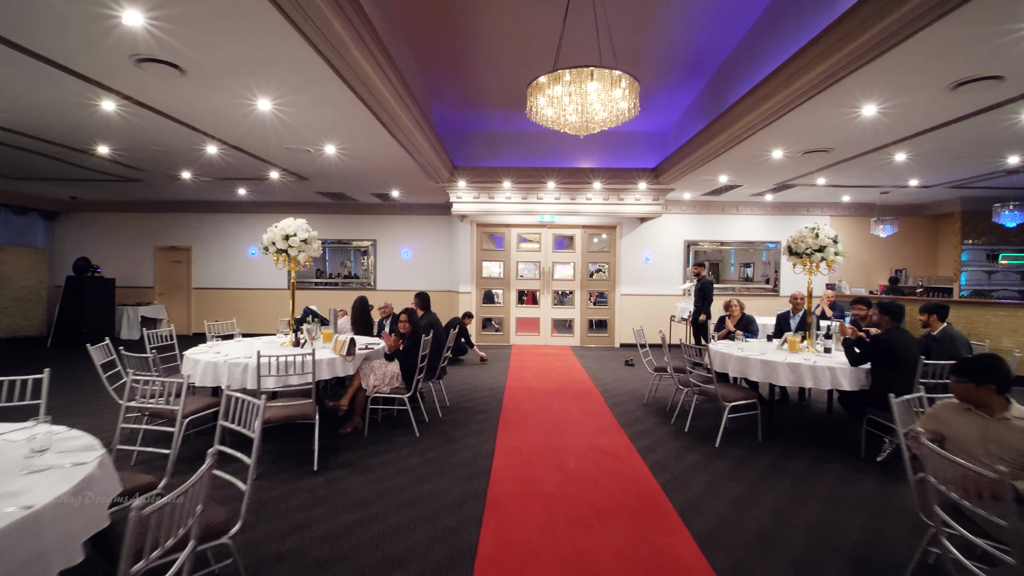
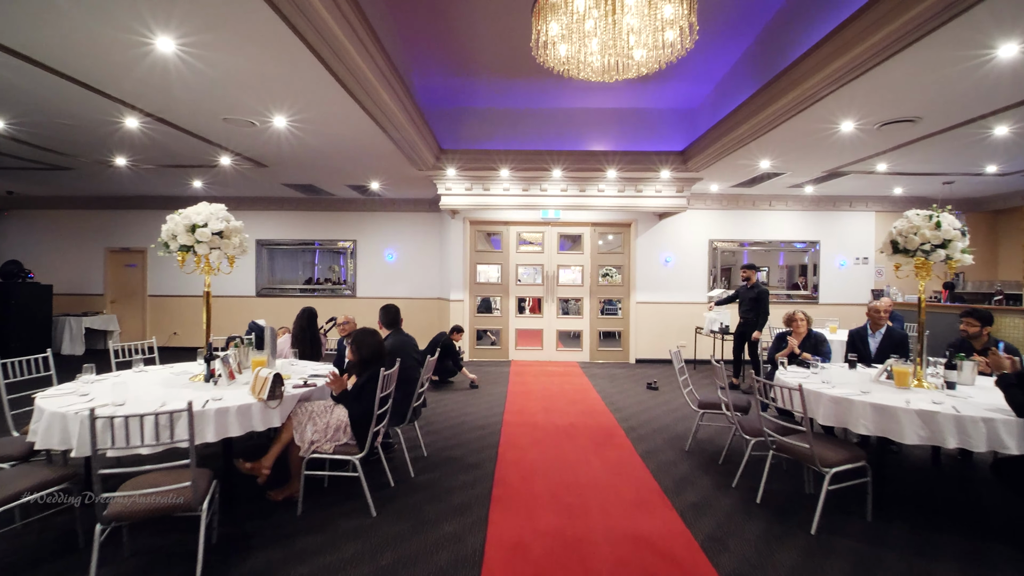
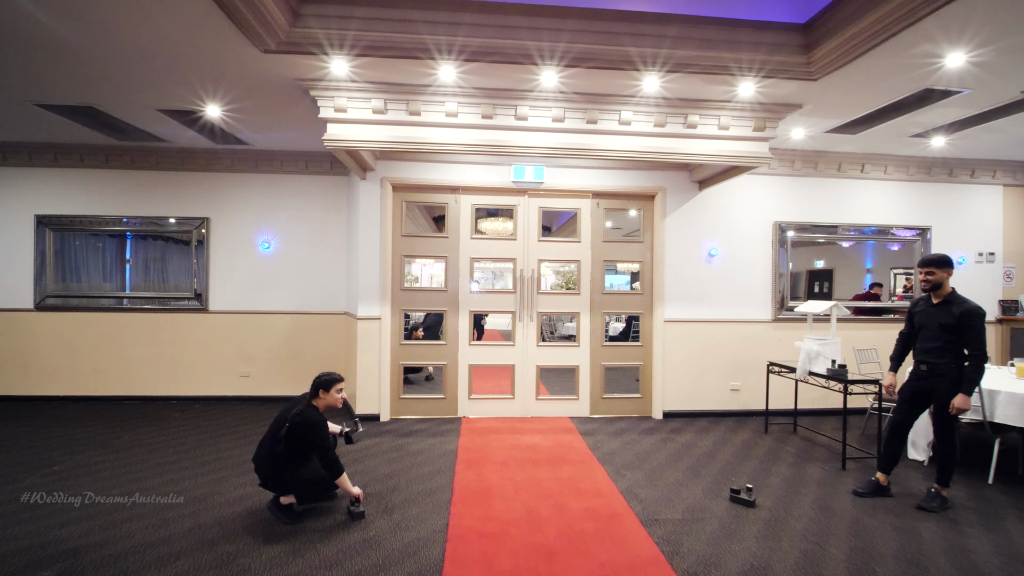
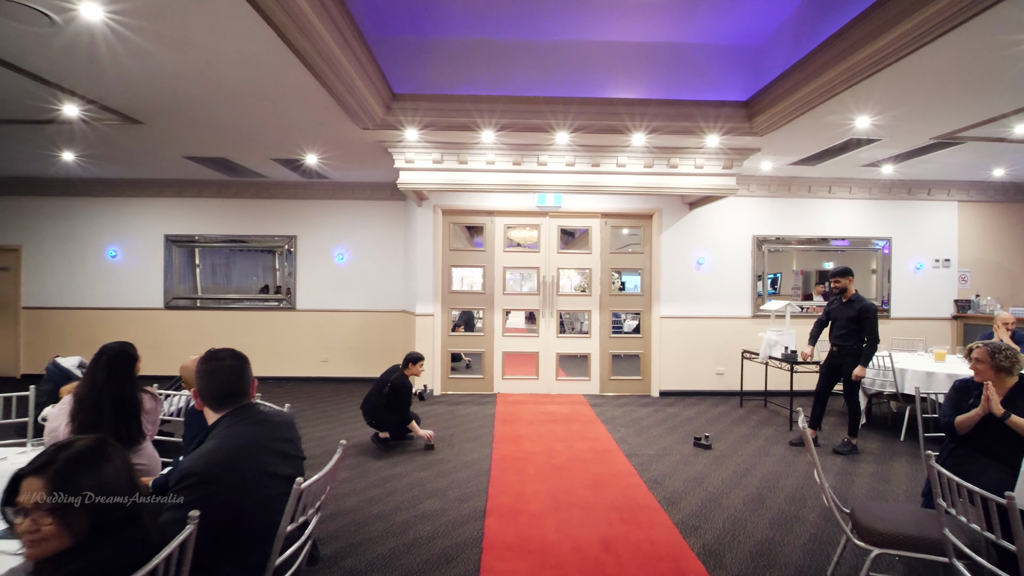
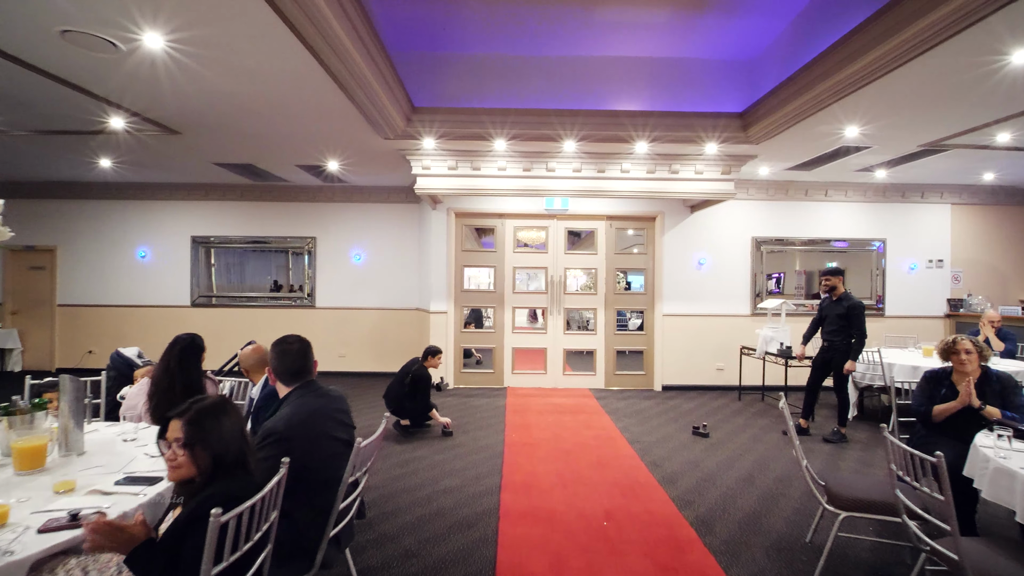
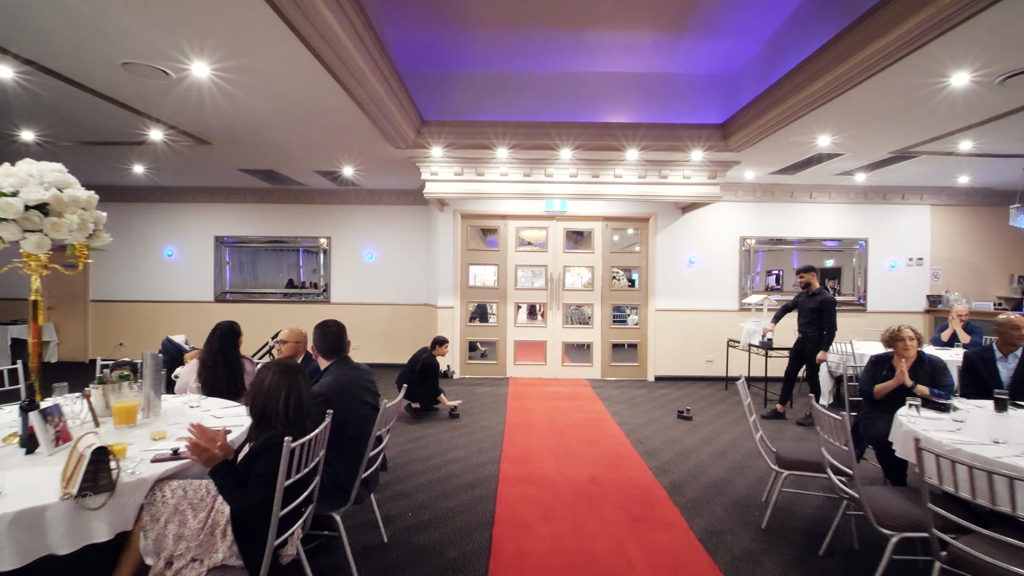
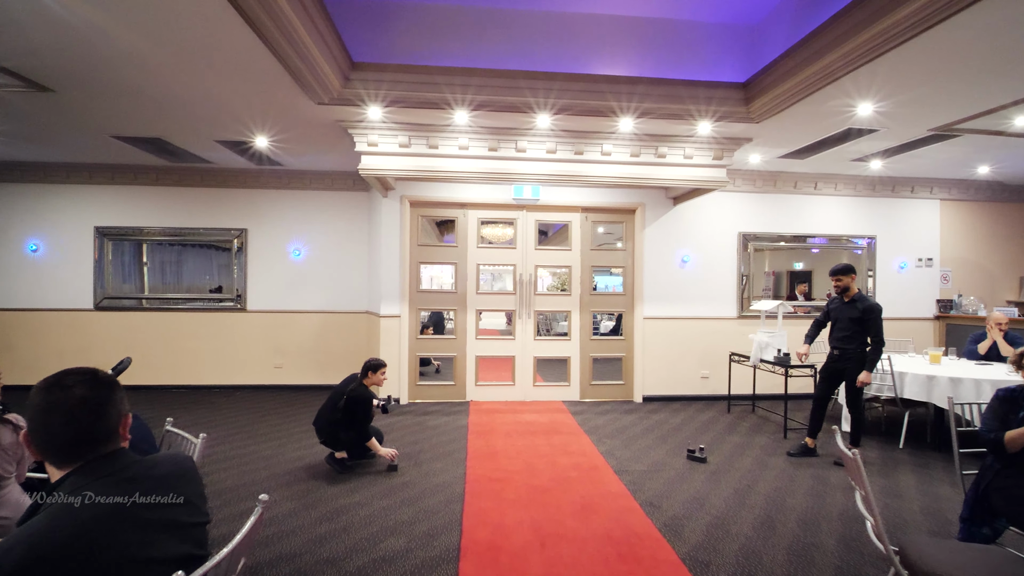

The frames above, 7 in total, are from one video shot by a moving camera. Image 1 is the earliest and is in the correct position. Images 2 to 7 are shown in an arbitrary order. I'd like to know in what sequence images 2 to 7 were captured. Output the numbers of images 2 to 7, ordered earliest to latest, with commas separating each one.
2, 6, 5, 4, 7, 3
